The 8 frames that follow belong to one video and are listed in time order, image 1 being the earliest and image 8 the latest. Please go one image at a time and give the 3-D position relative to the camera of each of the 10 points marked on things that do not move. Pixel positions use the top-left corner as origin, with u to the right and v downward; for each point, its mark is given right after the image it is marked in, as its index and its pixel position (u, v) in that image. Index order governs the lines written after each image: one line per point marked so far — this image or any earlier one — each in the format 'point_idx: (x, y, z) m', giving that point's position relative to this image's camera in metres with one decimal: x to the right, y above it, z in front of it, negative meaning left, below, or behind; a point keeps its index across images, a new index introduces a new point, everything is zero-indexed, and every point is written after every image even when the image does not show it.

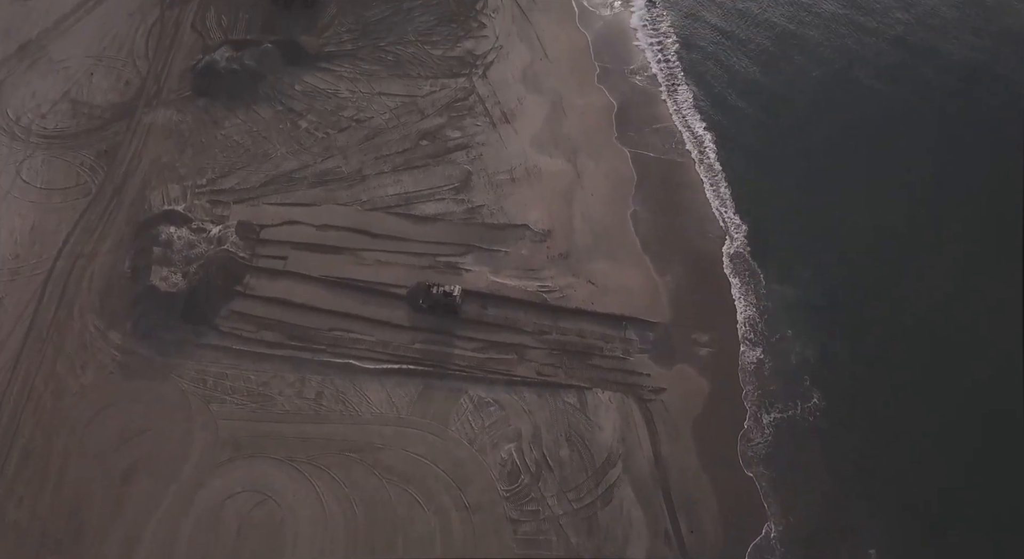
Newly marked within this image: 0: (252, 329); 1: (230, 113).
0: (-4.4, -0.9, +13.5) m
1: (-5.8, +3.4, +16.8) m
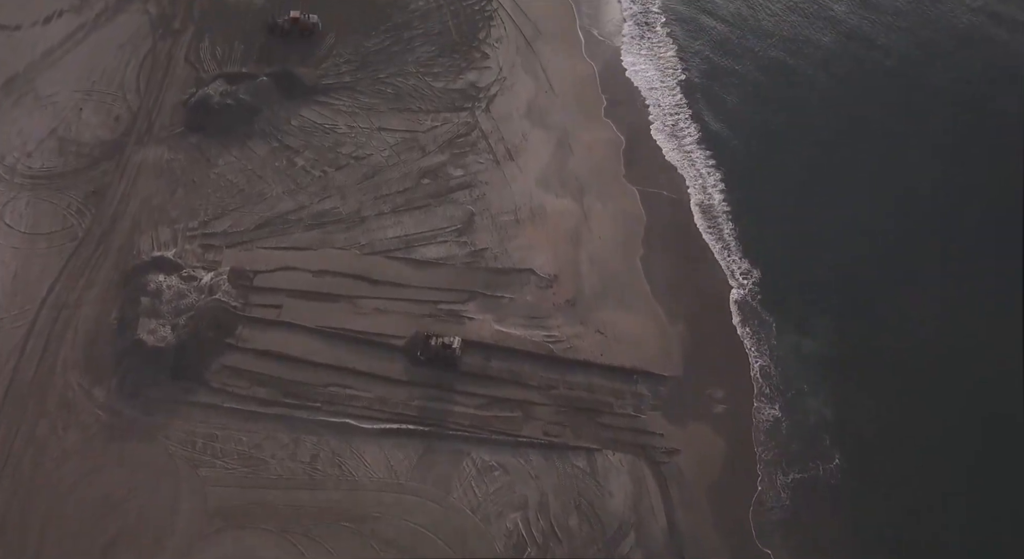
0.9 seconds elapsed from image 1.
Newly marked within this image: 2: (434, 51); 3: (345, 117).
0: (-4.3, -1.7, +12.9) m
1: (-5.7, +2.6, +16.2) m
2: (-1.8, +5.2, +18.5) m
3: (-3.5, +3.4, +17.1) m
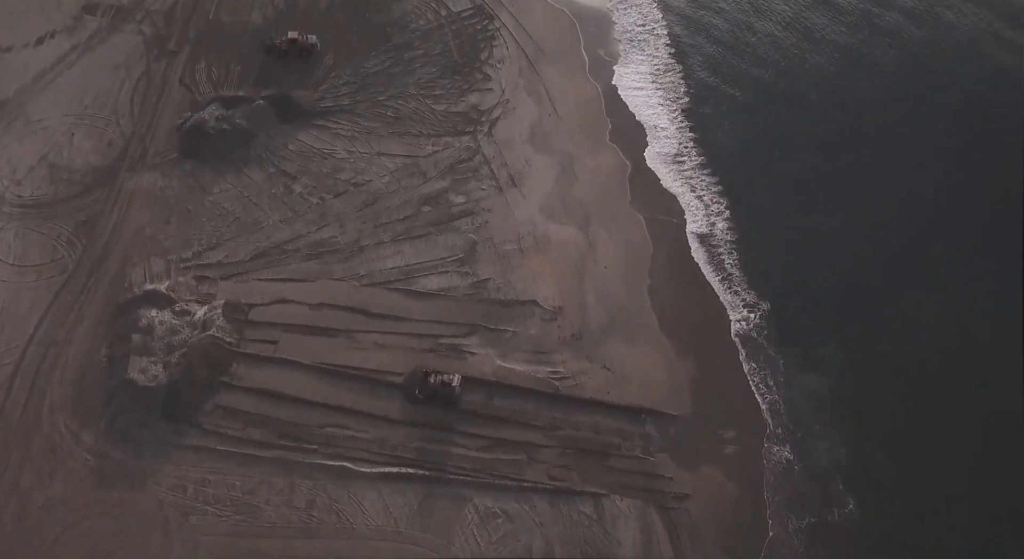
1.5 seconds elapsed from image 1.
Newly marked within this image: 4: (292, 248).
0: (-4.2, -2.3, +12.4) m
1: (-5.7, +2.0, +15.7) m
2: (-1.7, +4.6, +18.1) m
3: (-3.5, +2.8, +16.7) m
4: (-4.0, +0.6, +14.8) m
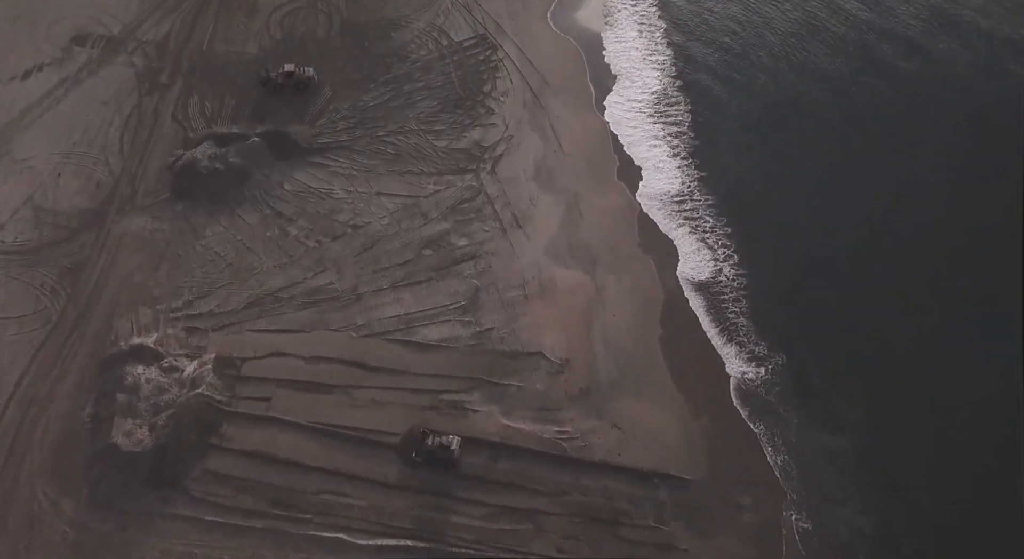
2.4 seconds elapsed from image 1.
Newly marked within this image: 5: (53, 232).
0: (-4.1, -3.1, +11.8) m
1: (-5.6, +1.1, +15.1) m
2: (-1.6, +3.7, +17.5) m
3: (-3.4, +1.9, +16.1) m
4: (-3.9, -0.3, +14.2) m
5: (-8.2, +0.9, +14.5) m
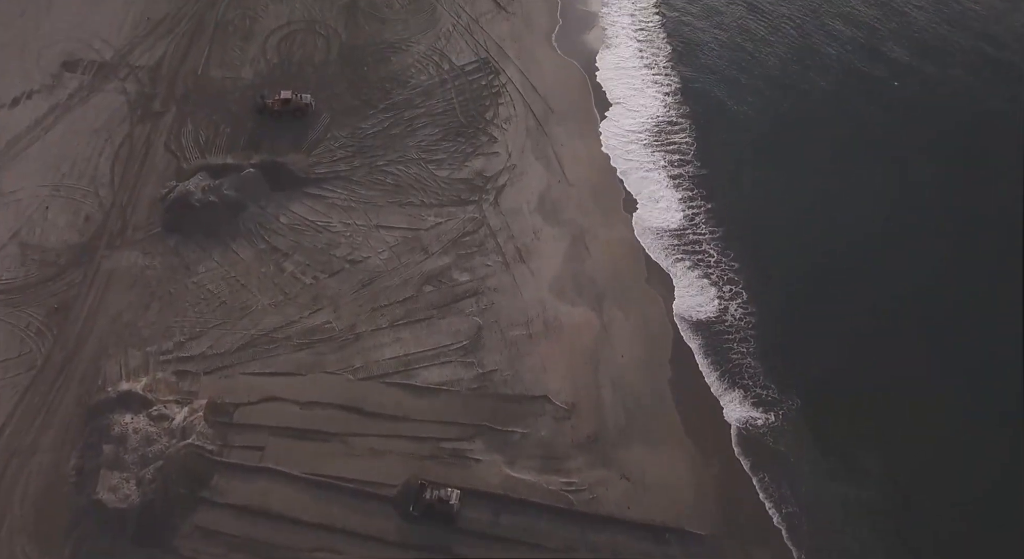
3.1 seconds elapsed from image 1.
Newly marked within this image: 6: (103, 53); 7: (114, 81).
0: (-4.1, -3.7, +11.2) m
1: (-5.5, +0.4, +14.6) m
2: (-1.6, +3.1, +17.0) m
3: (-3.3, +1.3, +15.6) m
4: (-3.9, -1.0, +13.6) m
5: (-8.1, +0.2, +14.0) m
6: (-8.8, +4.9, +17.5) m
7: (-8.4, +4.2, +17.1) m
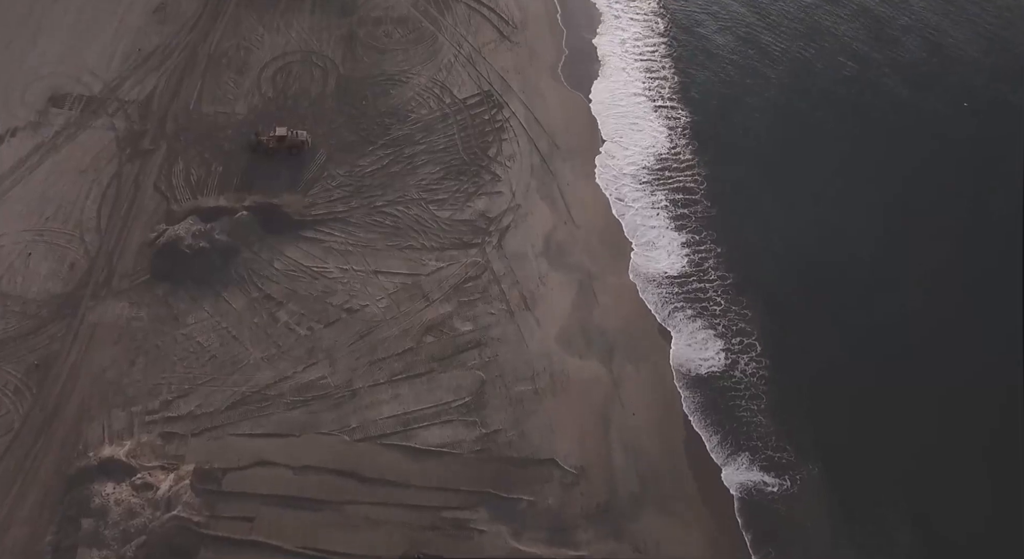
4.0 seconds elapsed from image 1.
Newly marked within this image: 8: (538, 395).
0: (-4.0, -4.6, +10.5) m
1: (-5.4, -0.4, +13.9) m
2: (-1.5, +2.2, +16.4) m
3: (-3.2, +0.4, +14.9) m
4: (-3.8, -1.8, +12.9) m
5: (-8.0, -0.7, +13.3) m
6: (-8.7, +4.0, +16.9) m
7: (-8.3, +3.3, +16.5) m
8: (+0.4, -1.9, +13.2) m
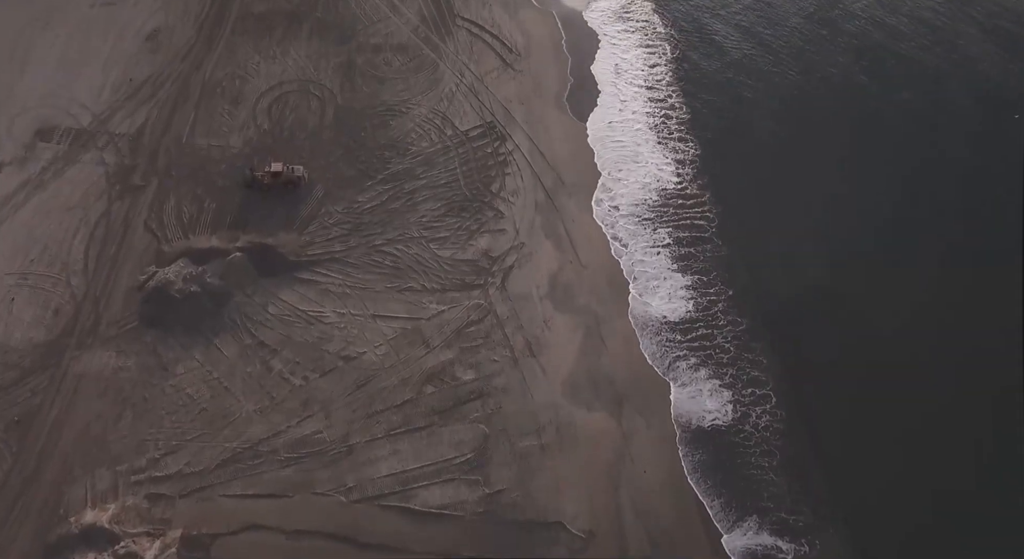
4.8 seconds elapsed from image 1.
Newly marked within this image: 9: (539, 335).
0: (-3.9, -5.3, +9.9) m
1: (-5.4, -1.2, +13.3) m
2: (-1.4, +1.4, +15.8) m
3: (-3.1, -0.4, +14.3) m
4: (-3.7, -2.6, +12.3) m
5: (-8.0, -1.4, +12.7) m
6: (-8.7, +3.2, +16.3) m
7: (-8.2, +2.5, +15.9) m
8: (+0.5, -2.7, +12.6) m
9: (+0.5, -1.0, +14.0) m
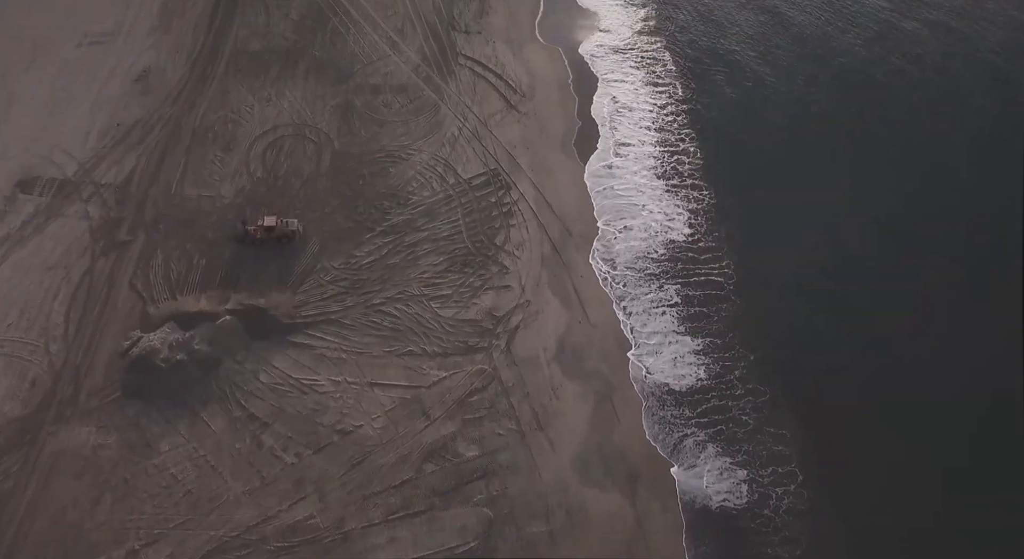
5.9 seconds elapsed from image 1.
0: (-3.8, -6.4, +9.0) m
1: (-5.3, -2.3, +12.5) m
2: (-1.3, +0.3, +15.0) m
3: (-3.0, -1.5, +13.4) m
4: (-3.6, -3.7, +11.5) m
5: (-7.9, -2.5, +11.9) m
6: (-8.6, +2.1, +15.5) m
7: (-8.1, +1.4, +15.1) m
8: (+0.6, -3.8, +11.7) m
9: (+0.6, -2.1, +13.2) m
